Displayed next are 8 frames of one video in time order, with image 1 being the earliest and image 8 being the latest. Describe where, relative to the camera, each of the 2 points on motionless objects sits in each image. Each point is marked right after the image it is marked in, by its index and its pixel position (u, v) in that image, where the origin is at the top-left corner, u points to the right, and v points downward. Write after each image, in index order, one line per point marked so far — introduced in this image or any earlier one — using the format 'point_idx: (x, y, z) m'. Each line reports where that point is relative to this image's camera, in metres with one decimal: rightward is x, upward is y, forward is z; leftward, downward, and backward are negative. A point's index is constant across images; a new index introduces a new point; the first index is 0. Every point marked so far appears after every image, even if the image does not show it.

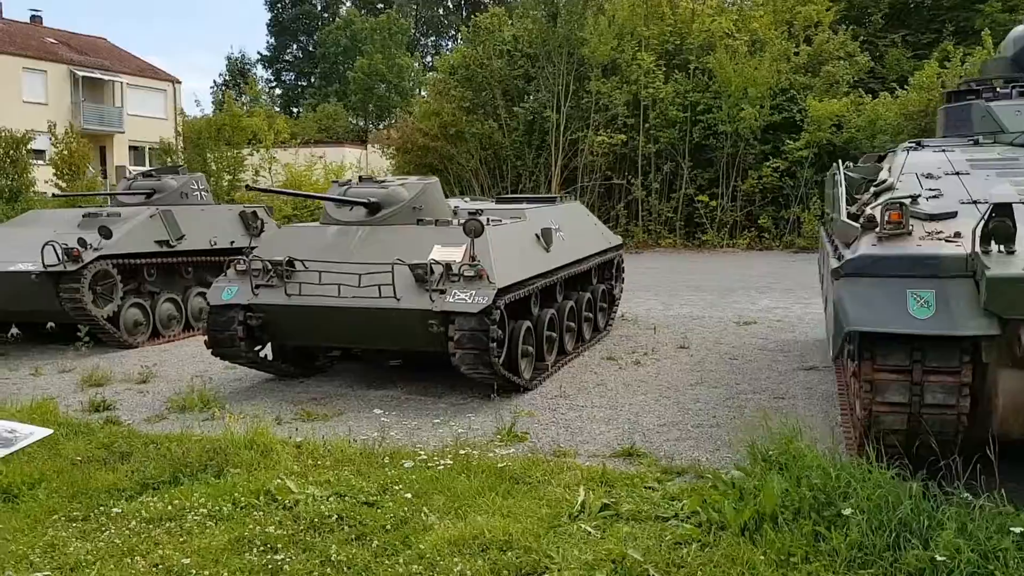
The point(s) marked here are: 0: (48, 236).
0: (-5.4, +0.6, +10.9) m
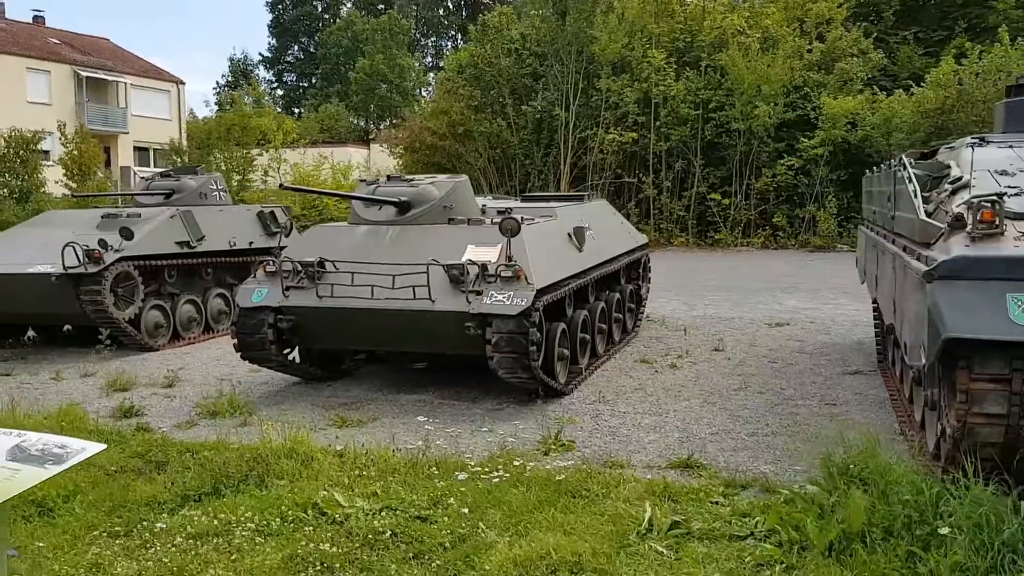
0: (-5.1, +0.6, +10.6) m
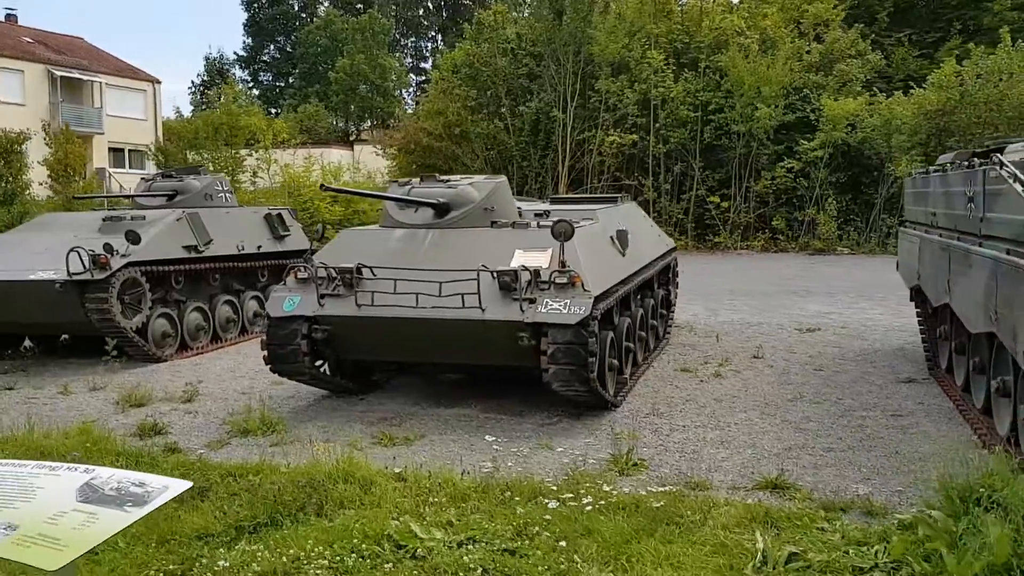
0: (-4.8, +0.5, +10.1) m
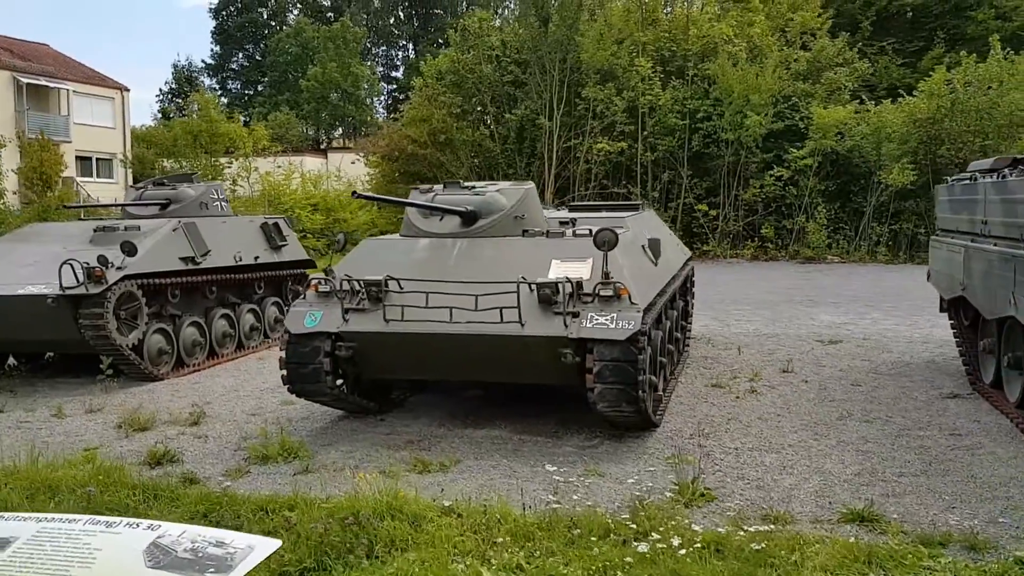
0: (-4.6, +0.4, +9.5) m
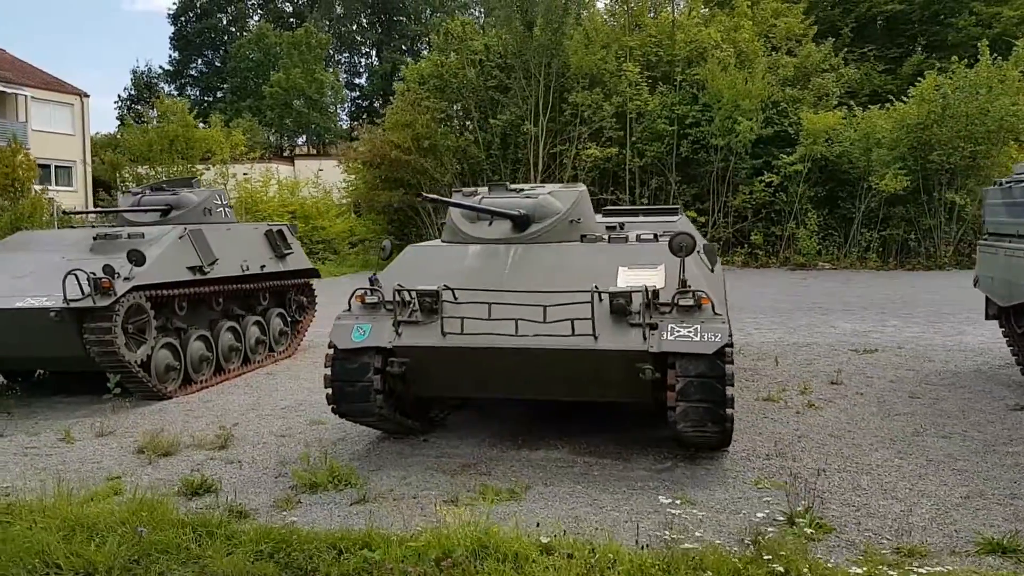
0: (-4.3, +0.2, +8.8) m
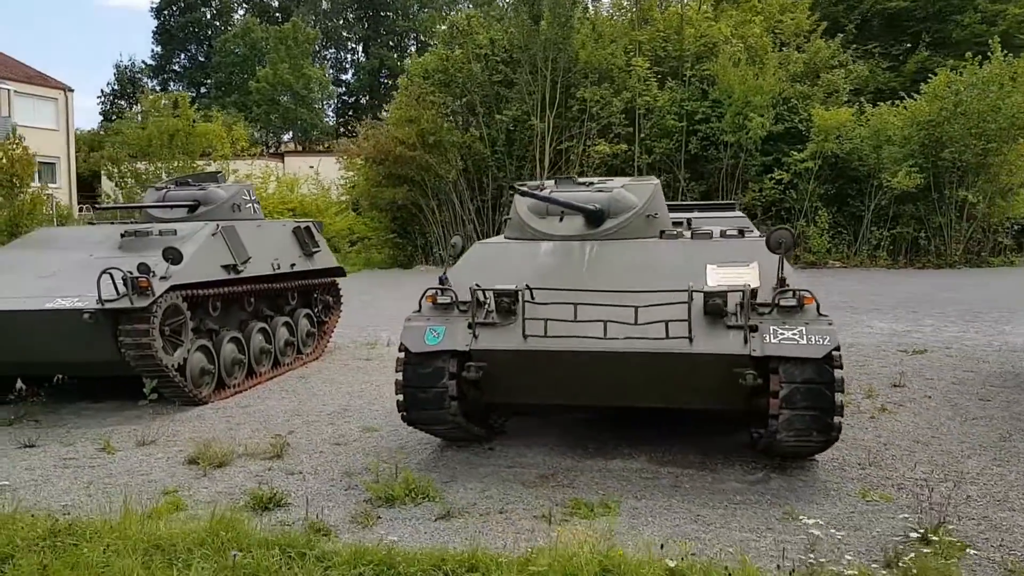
0: (-3.8, +0.2, +8.4) m
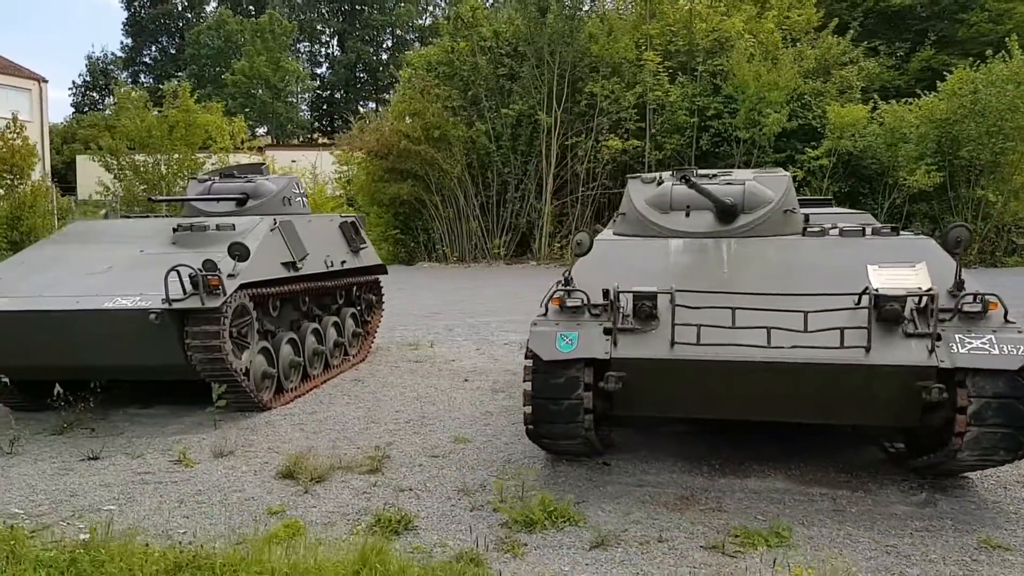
0: (-3.1, +0.3, +7.7) m
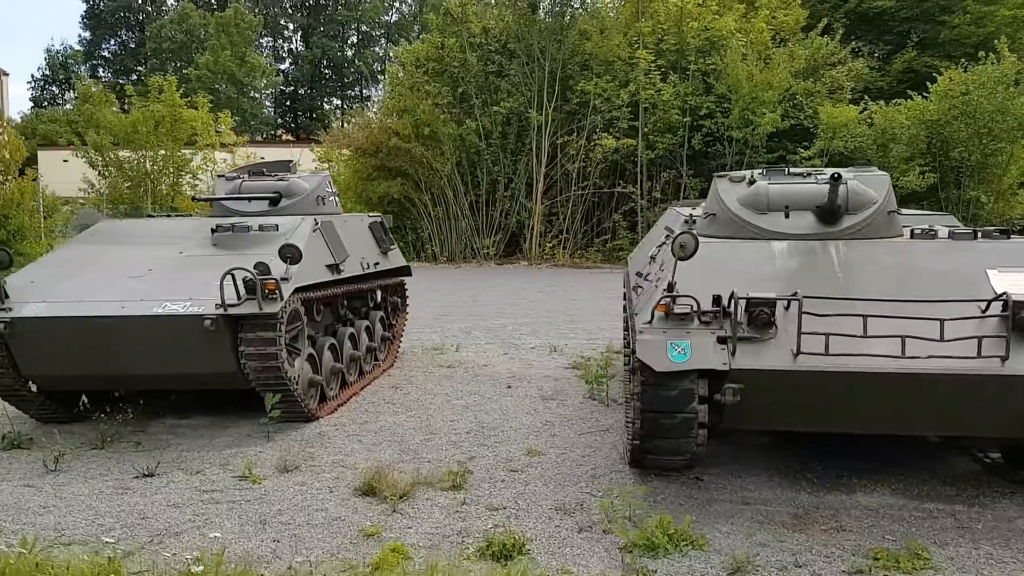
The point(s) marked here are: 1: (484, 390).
0: (-2.6, +0.2, +7.3) m
1: (-0.3, -0.9, +8.7) m
